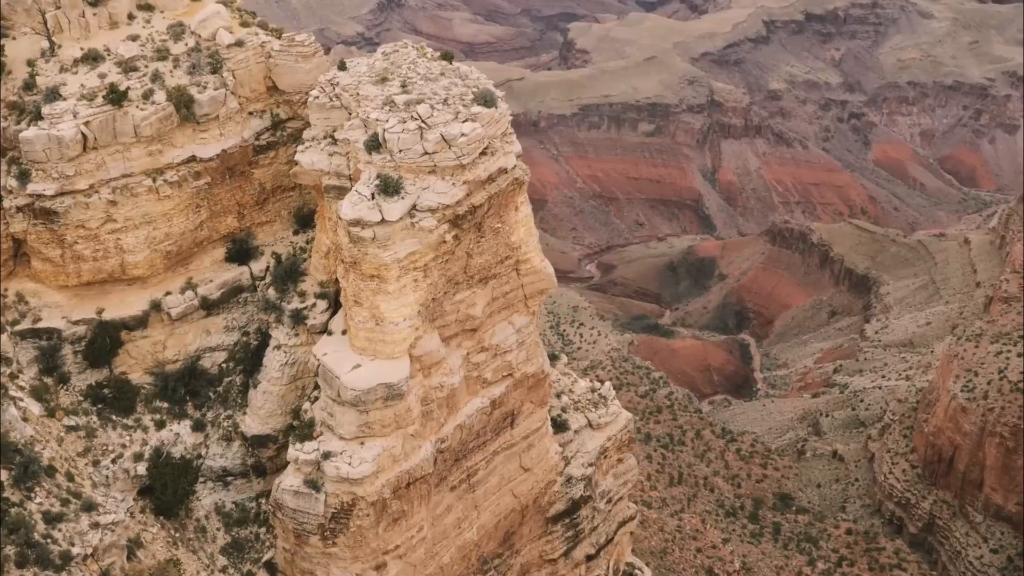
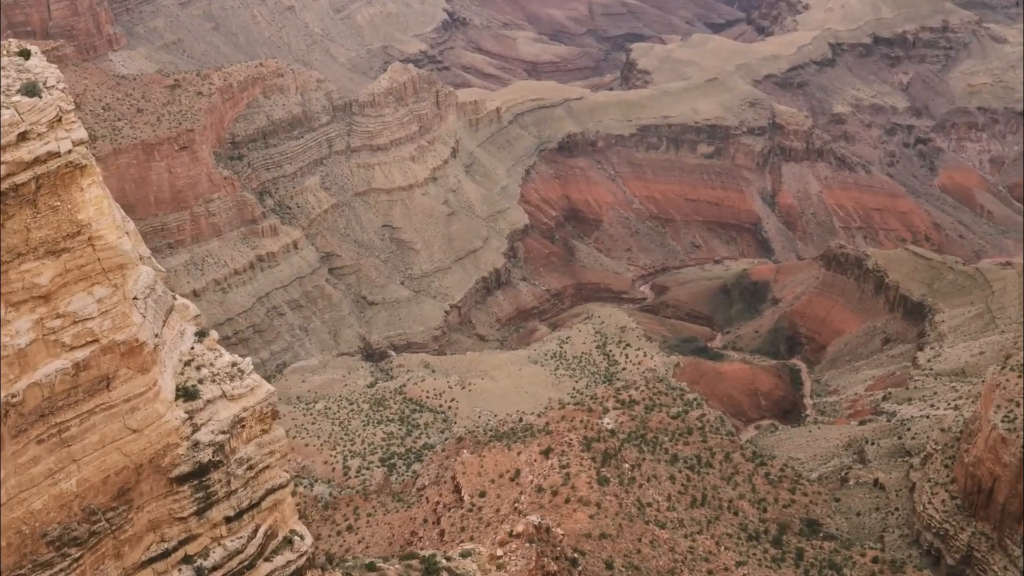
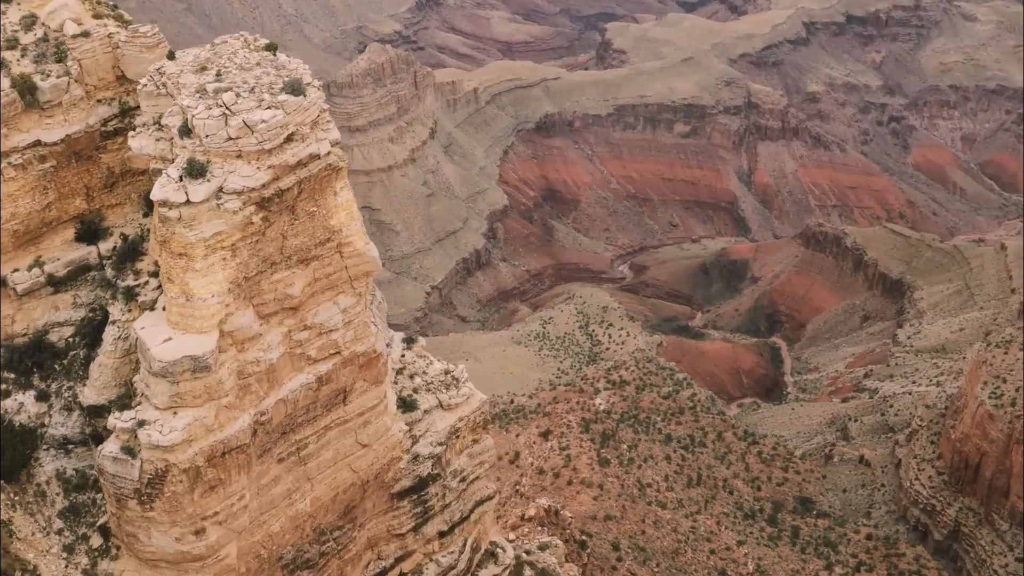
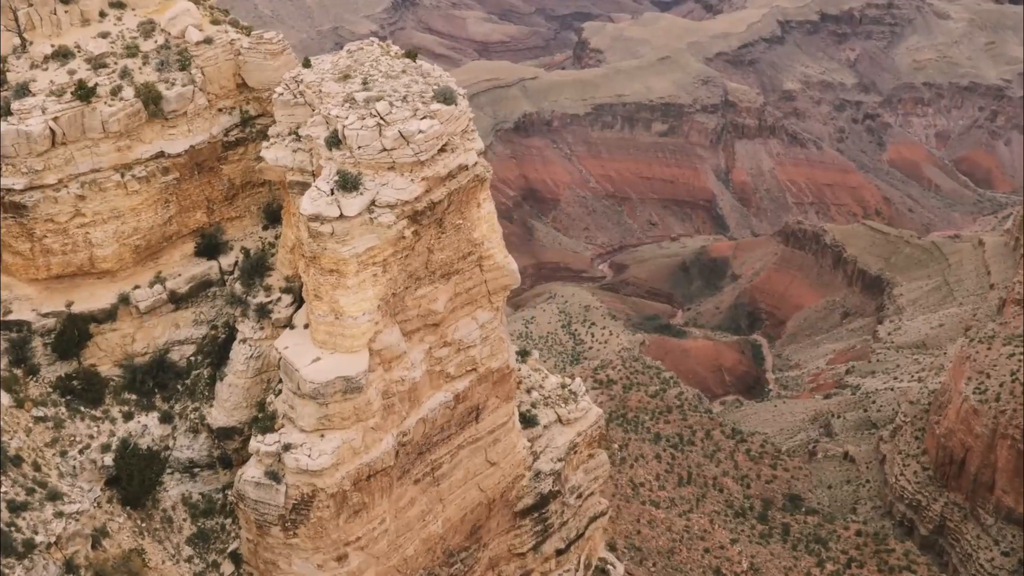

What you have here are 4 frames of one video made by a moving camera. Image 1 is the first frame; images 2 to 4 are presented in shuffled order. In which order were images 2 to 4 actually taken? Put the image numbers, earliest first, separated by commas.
4, 3, 2
